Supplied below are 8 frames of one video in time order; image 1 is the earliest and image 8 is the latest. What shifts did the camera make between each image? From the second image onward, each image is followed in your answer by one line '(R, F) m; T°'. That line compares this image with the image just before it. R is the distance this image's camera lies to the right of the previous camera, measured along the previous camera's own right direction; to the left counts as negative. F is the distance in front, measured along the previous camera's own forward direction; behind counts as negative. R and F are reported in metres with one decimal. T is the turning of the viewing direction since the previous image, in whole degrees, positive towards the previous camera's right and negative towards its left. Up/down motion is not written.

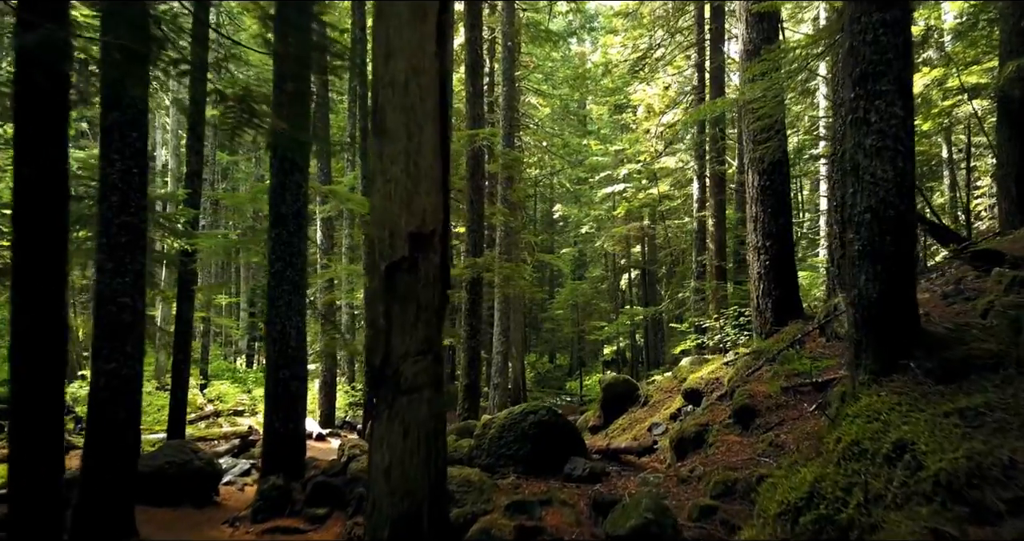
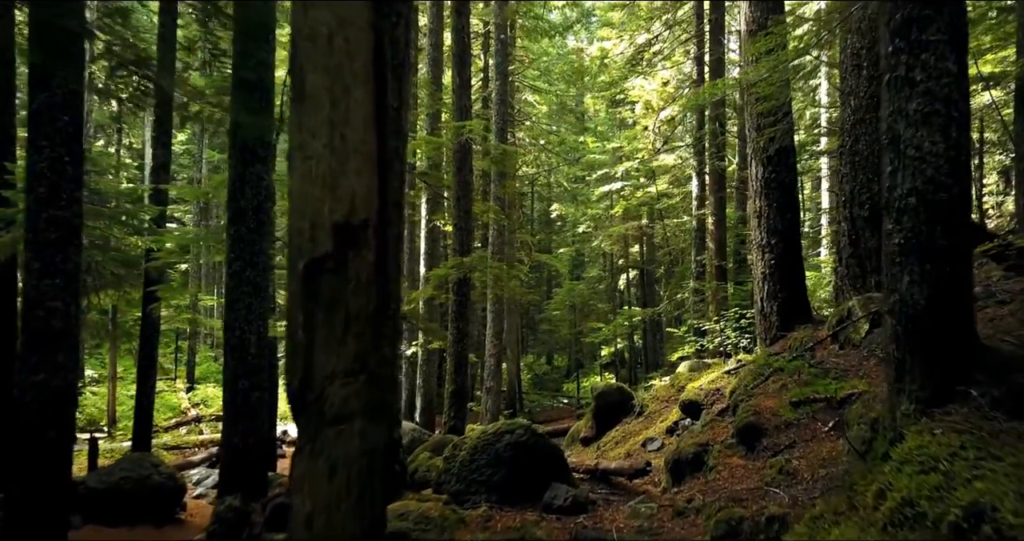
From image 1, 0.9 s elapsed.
(+0.2, +0.6) m; 0°
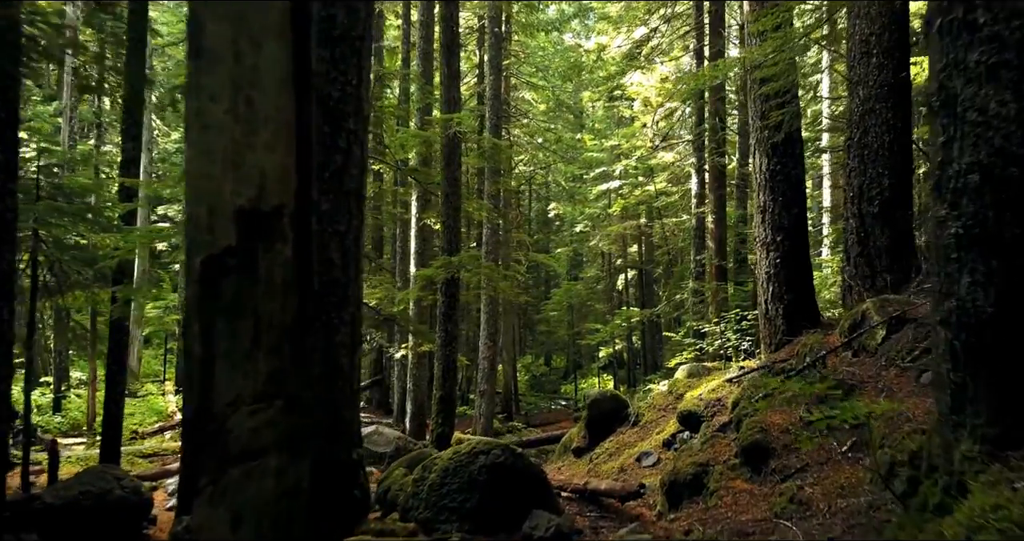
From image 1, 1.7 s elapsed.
(+0.1, +0.5) m; 0°
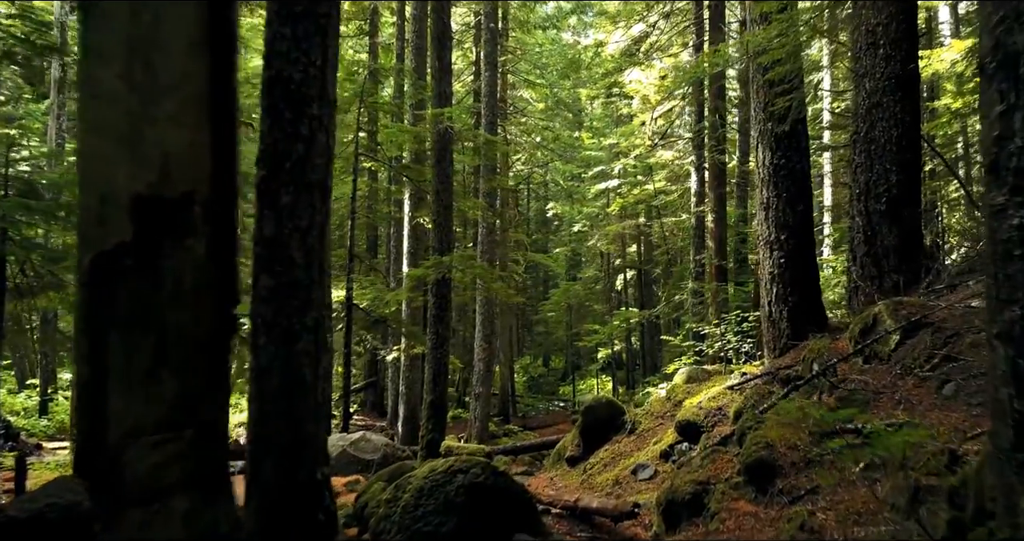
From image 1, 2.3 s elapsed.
(+0.1, +0.3) m; 0°
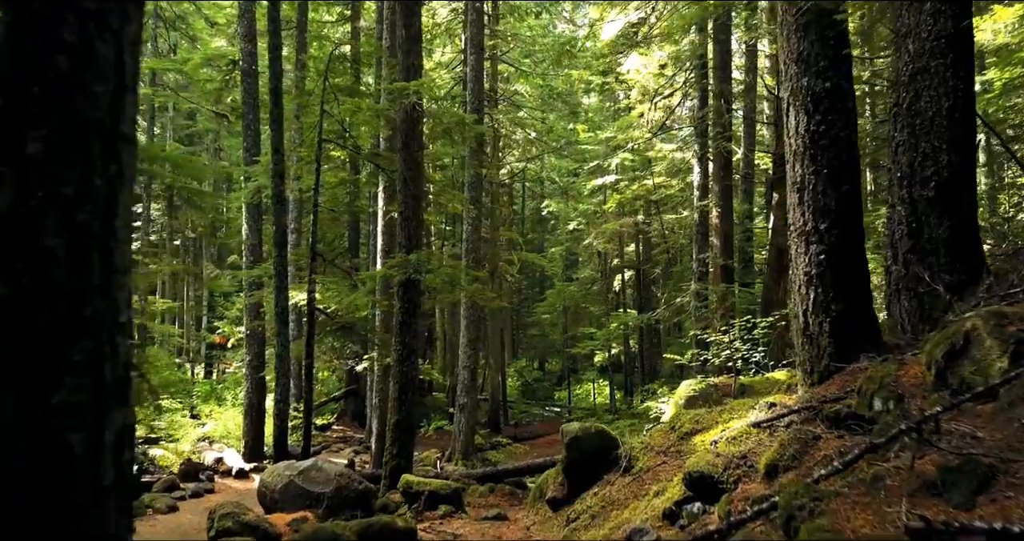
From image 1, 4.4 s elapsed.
(+0.3, +1.3) m; 0°
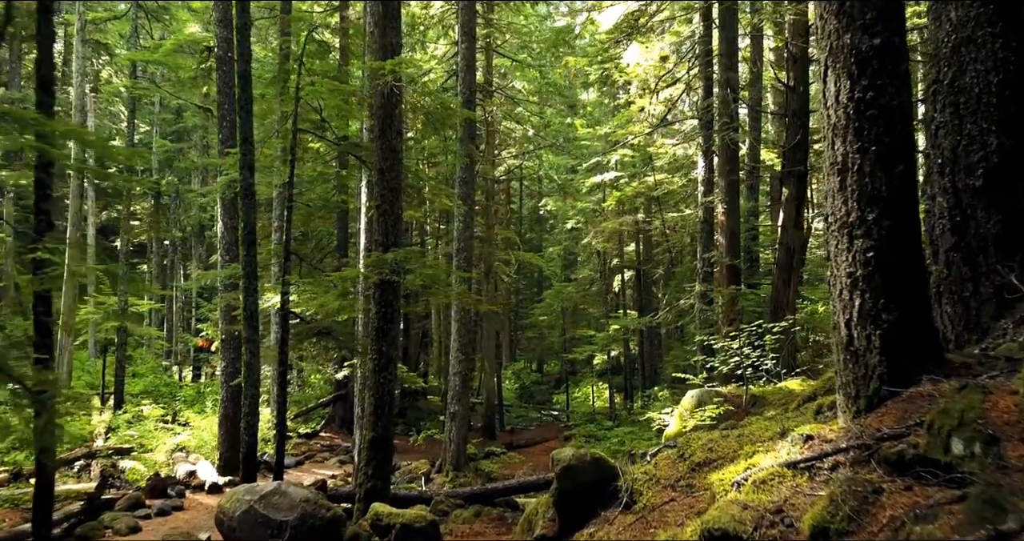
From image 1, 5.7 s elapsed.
(+0.1, +0.8) m; 0°
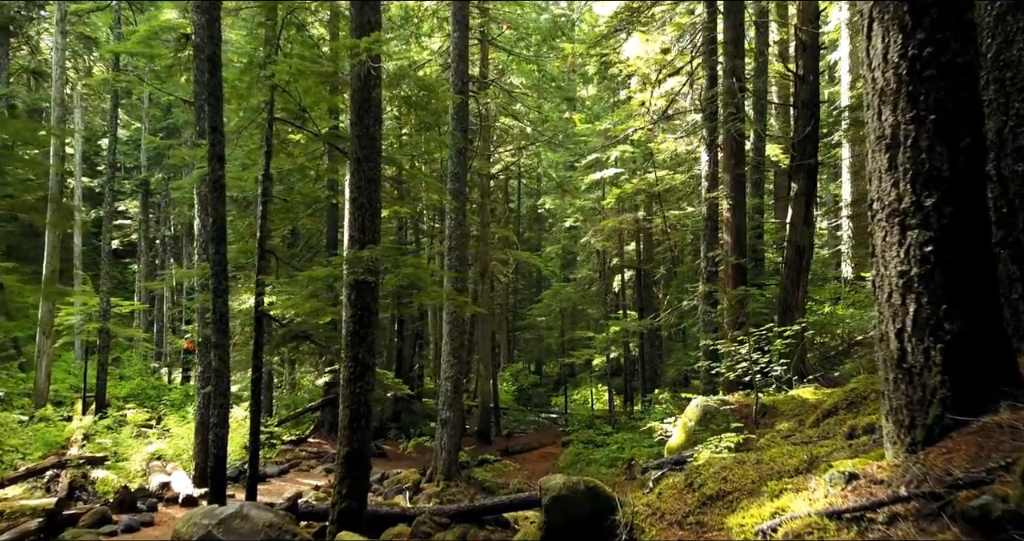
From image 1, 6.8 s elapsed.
(+0.1, +0.7) m; 0°
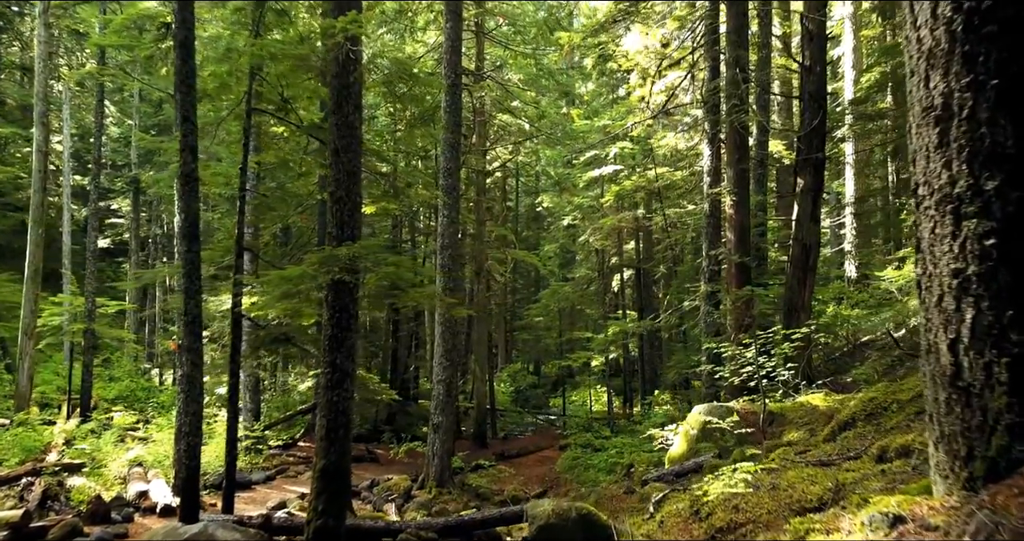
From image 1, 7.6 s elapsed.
(+0.1, +0.5) m; 0°
